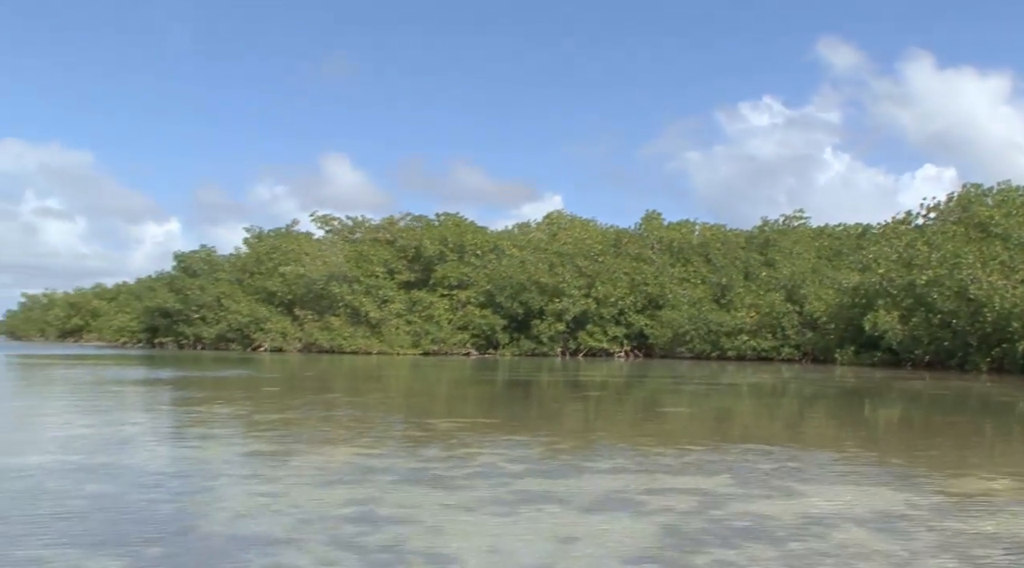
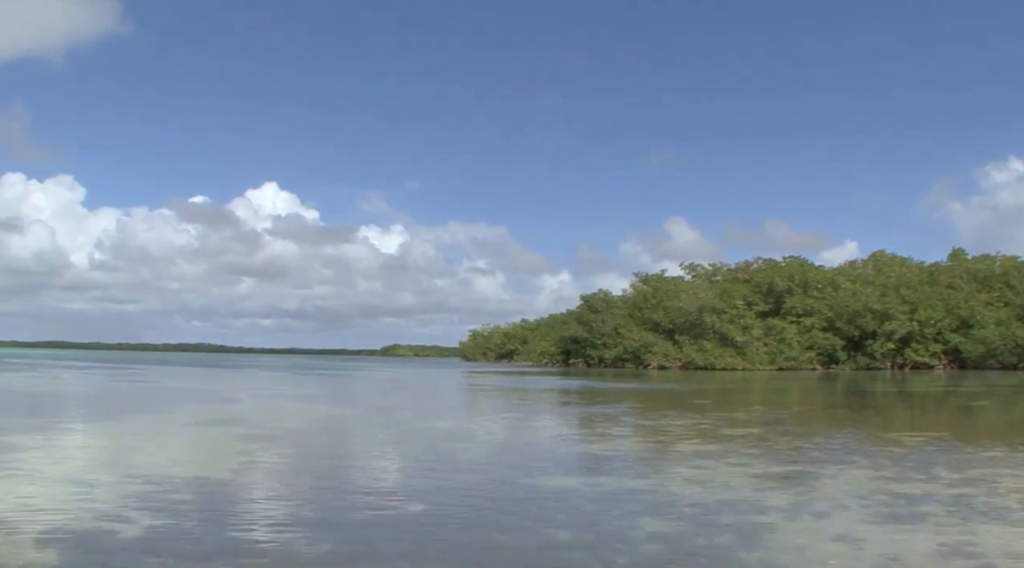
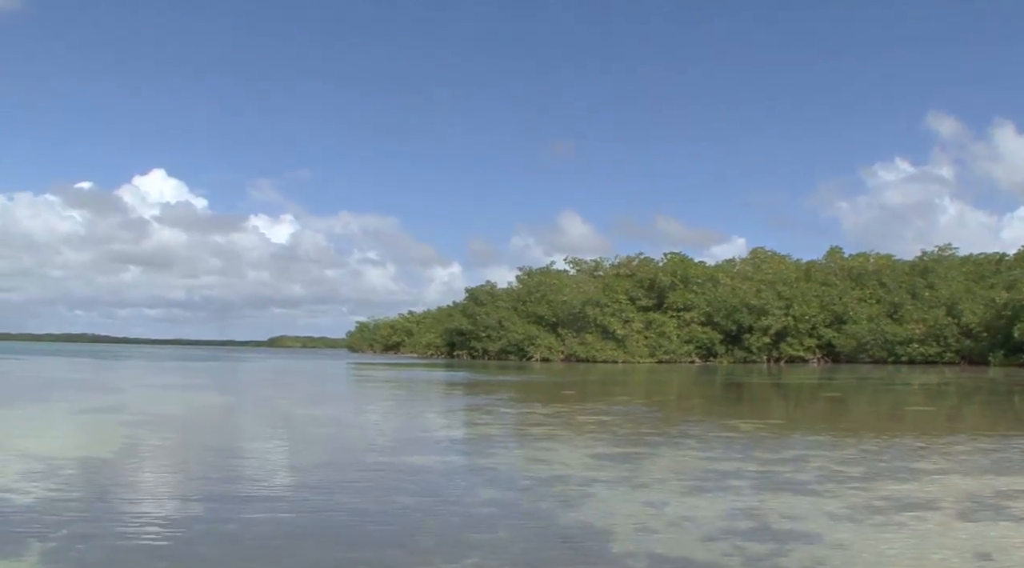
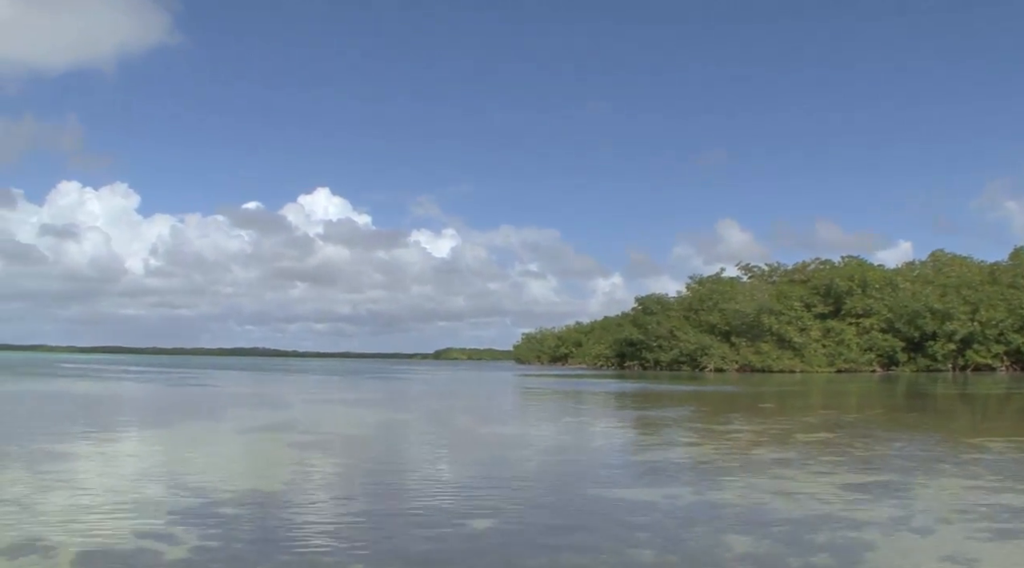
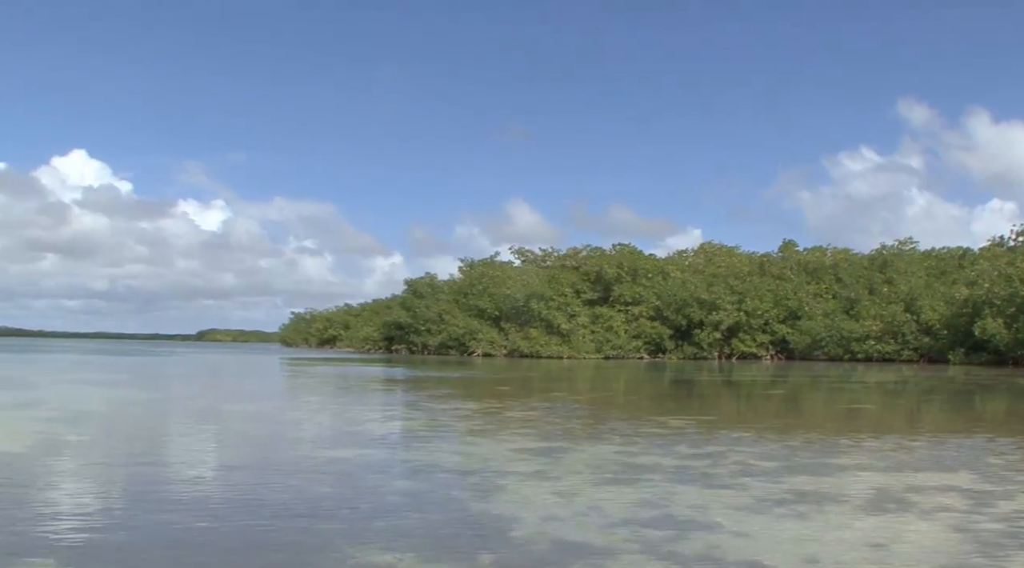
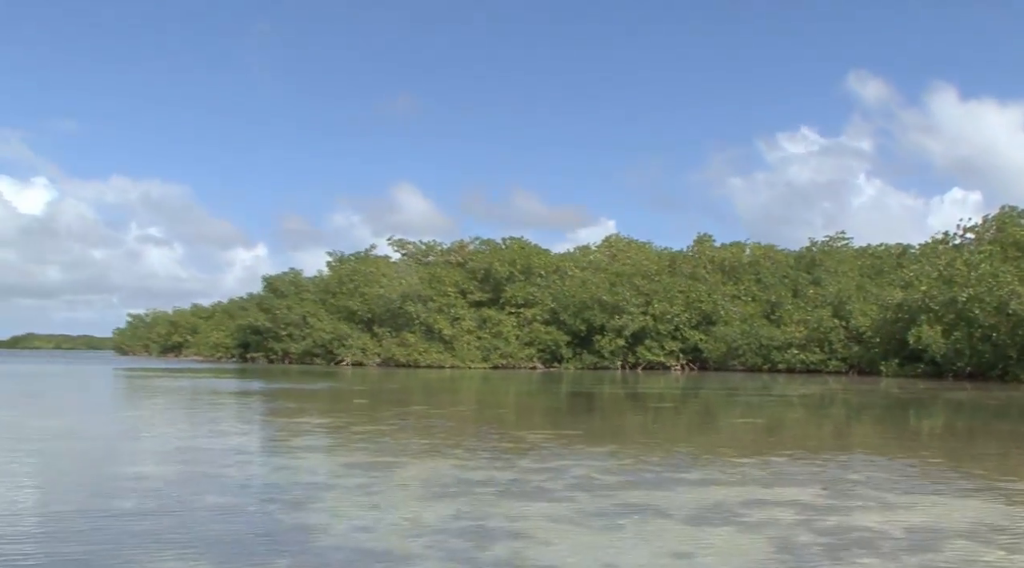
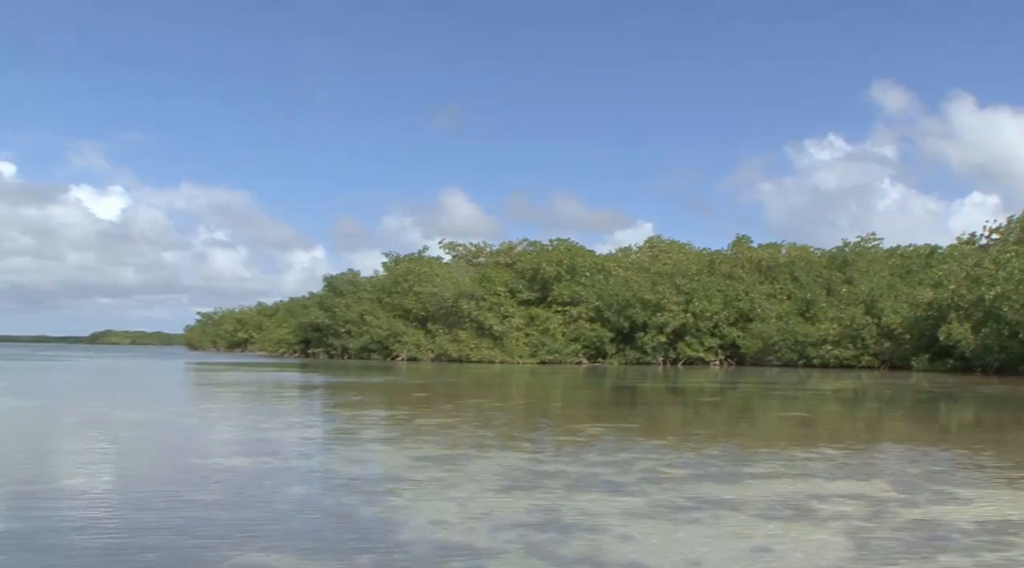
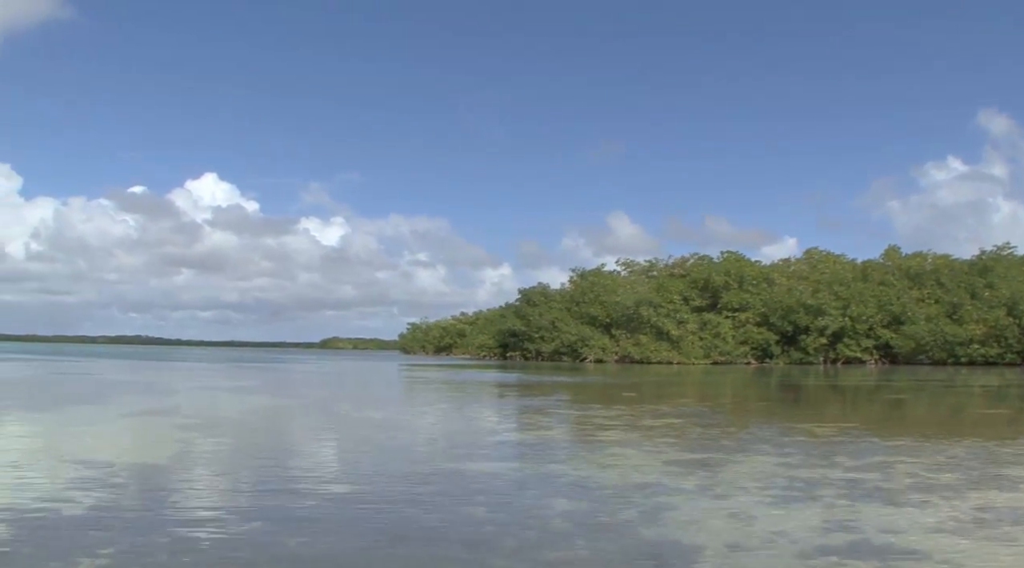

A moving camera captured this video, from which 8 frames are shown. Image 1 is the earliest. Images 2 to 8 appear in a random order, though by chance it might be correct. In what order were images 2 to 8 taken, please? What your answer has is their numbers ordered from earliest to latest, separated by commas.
6, 7, 5, 3, 8, 2, 4
